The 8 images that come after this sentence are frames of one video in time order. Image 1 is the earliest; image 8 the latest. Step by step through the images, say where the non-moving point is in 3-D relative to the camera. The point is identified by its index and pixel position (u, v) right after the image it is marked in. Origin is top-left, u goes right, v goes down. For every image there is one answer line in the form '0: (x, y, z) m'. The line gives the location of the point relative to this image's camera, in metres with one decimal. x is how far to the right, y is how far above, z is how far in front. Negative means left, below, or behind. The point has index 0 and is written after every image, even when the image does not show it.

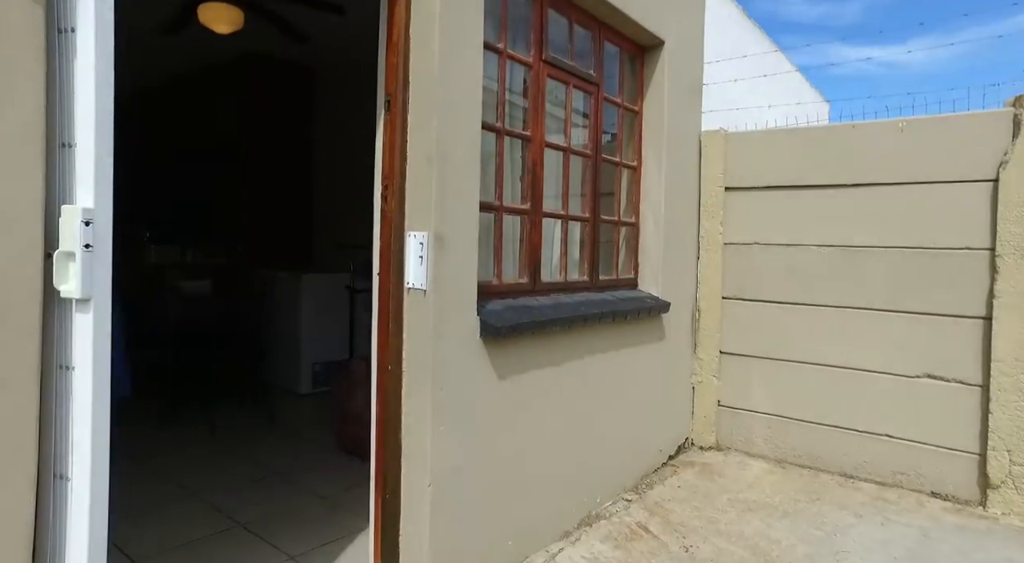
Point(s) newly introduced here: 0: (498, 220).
0: (0.0, +0.2, +2.1) m
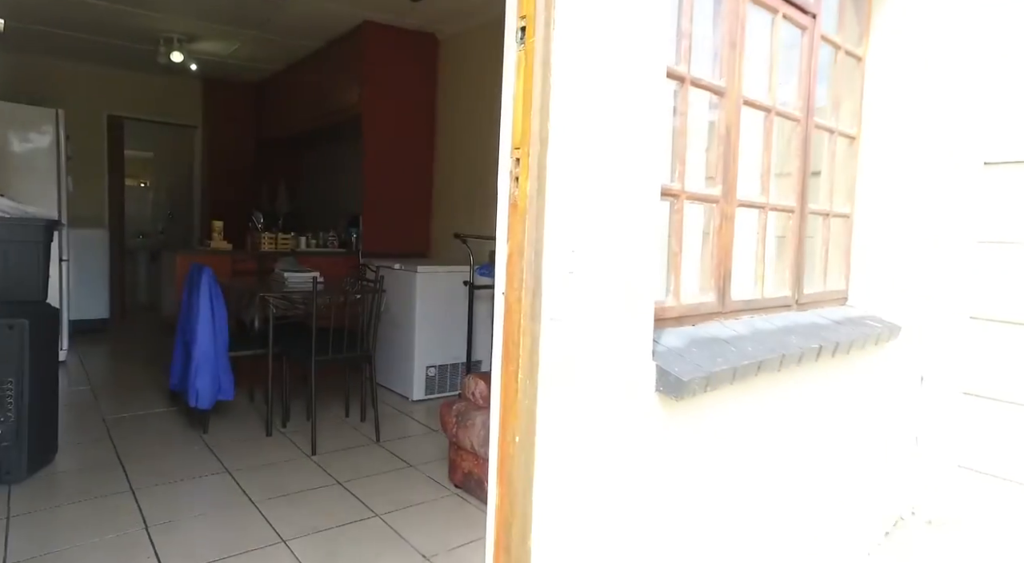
0: (+0.4, +0.2, +1.4) m
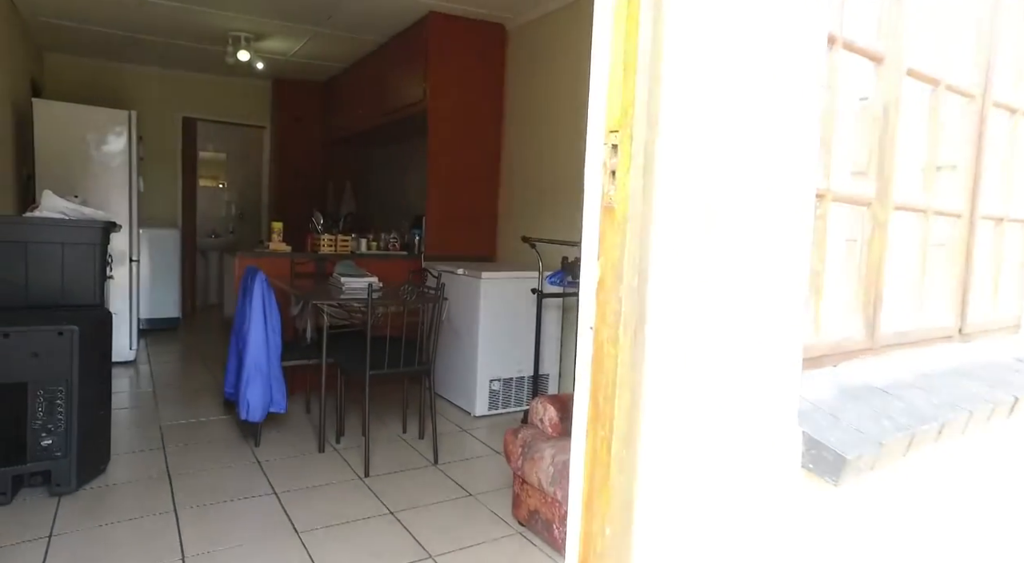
0: (+0.5, +0.1, +1.1) m
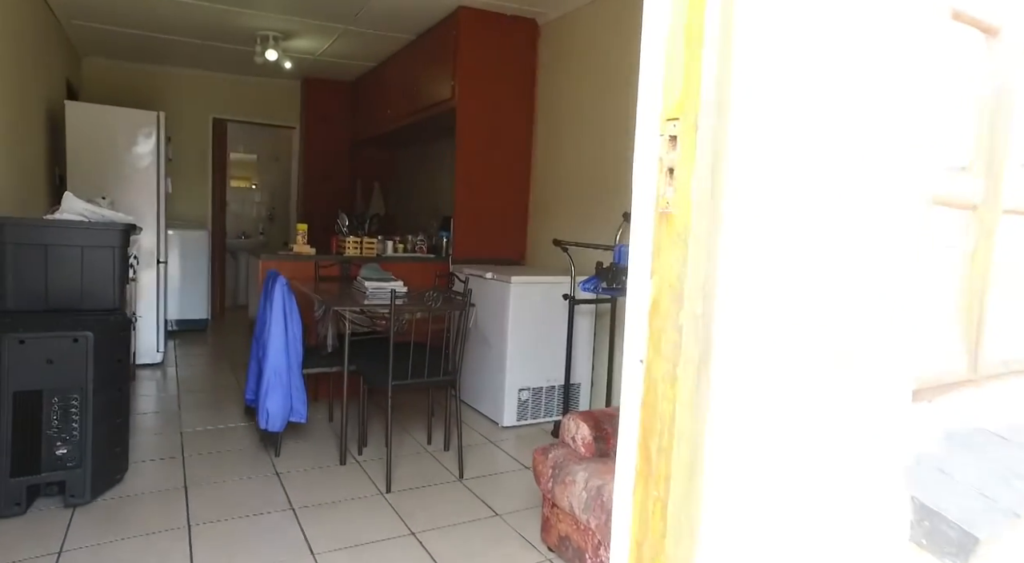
0: (+0.6, +0.1, +0.9) m
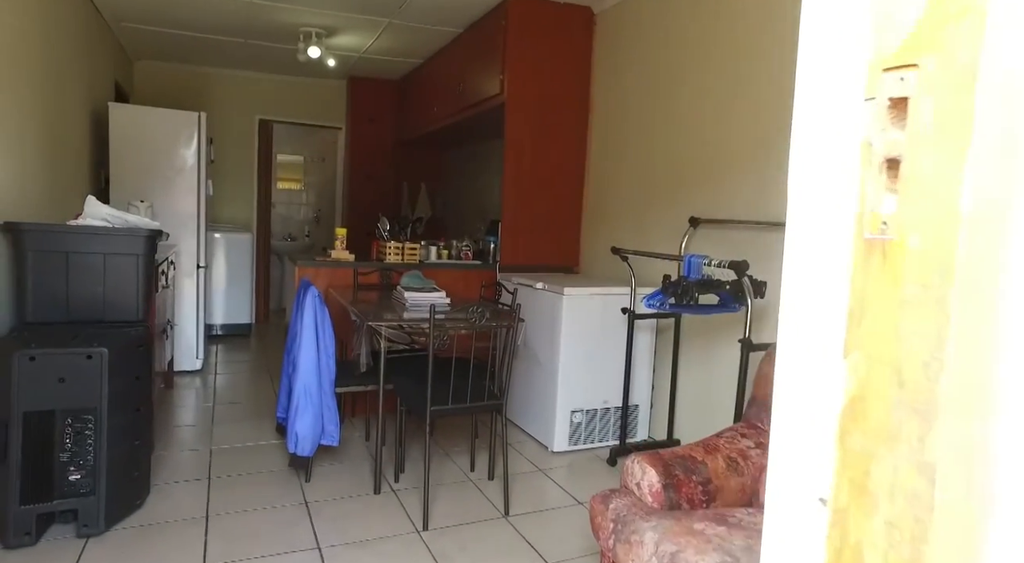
0: (+0.6, 0.0, +0.5) m
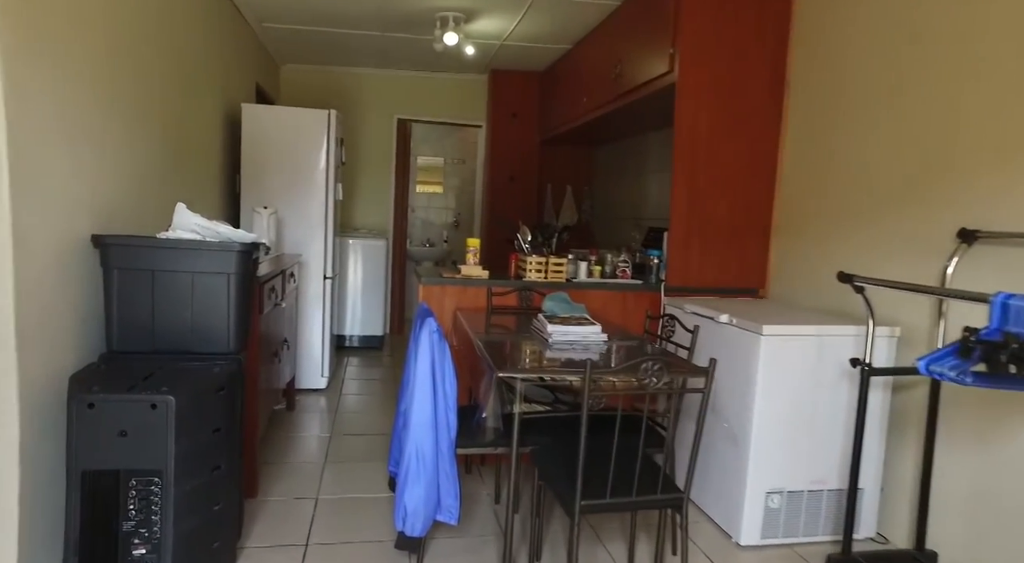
0: (+0.7, -0.1, -0.3) m
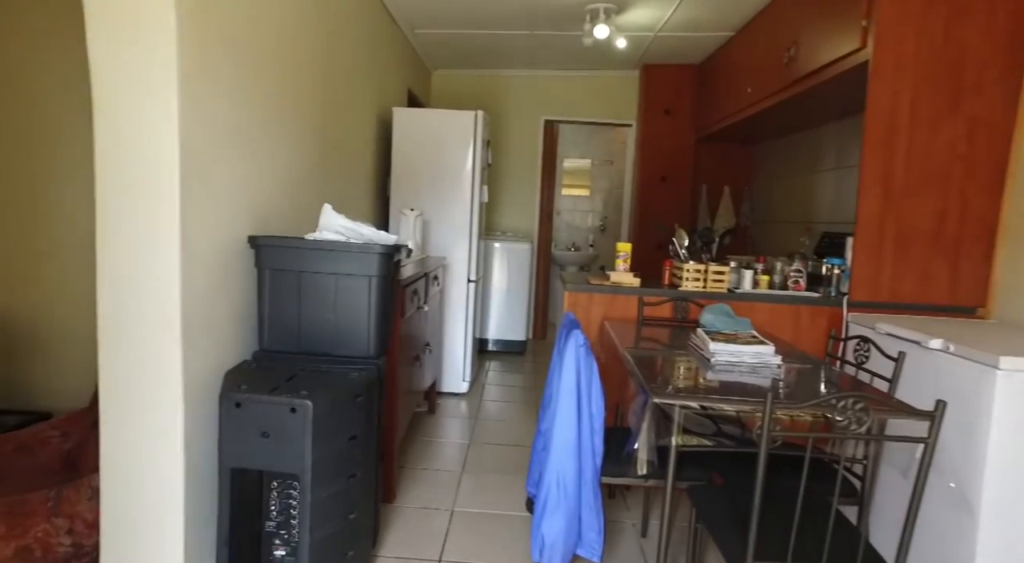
0: (+0.6, -0.1, -0.7) m
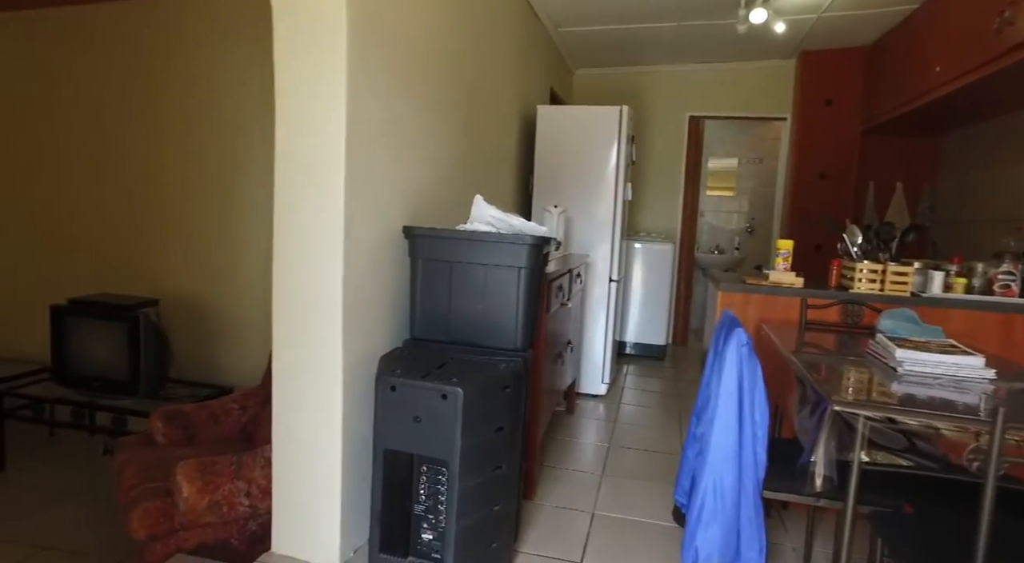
0: (+0.5, -0.1, -0.9) m
